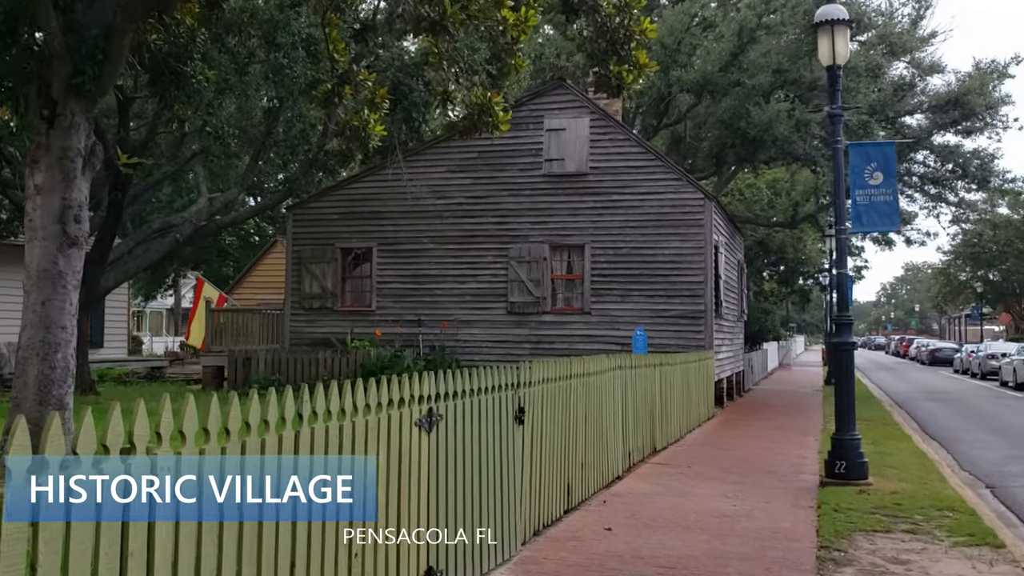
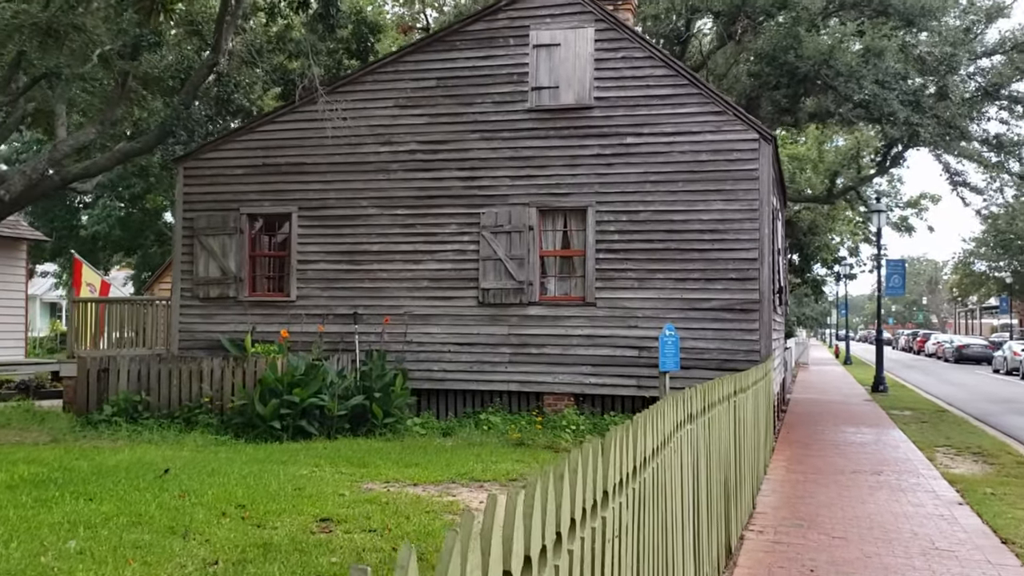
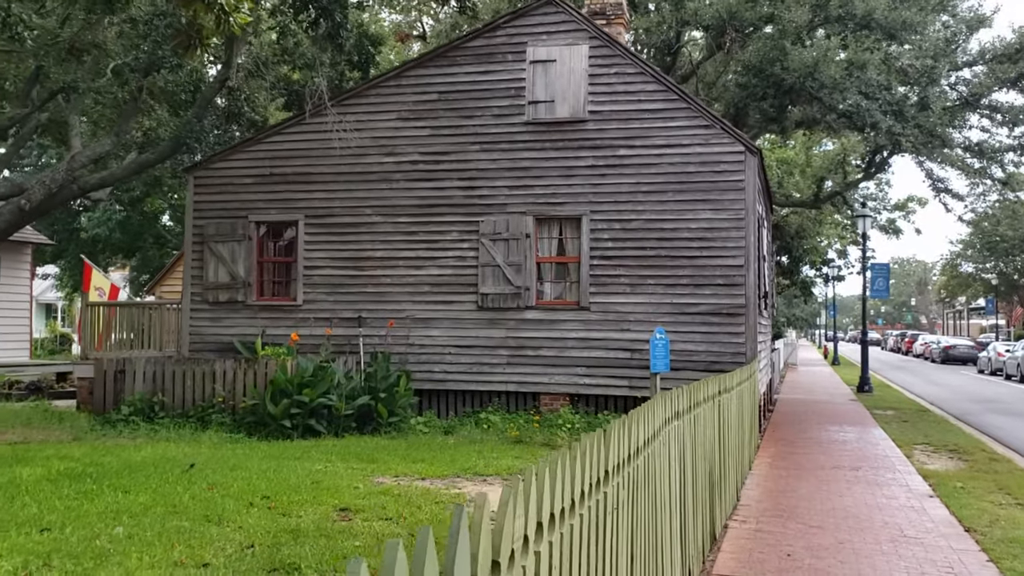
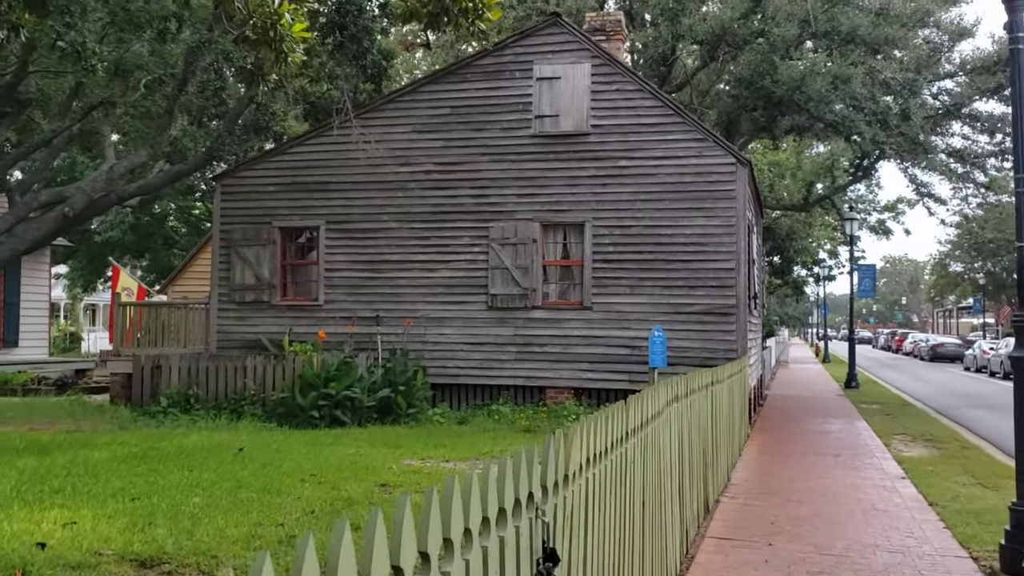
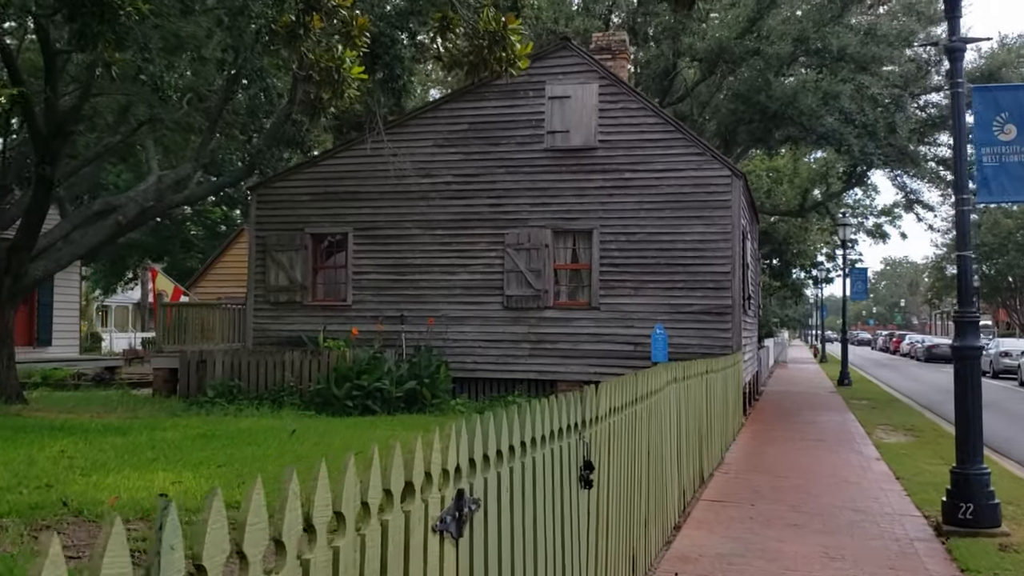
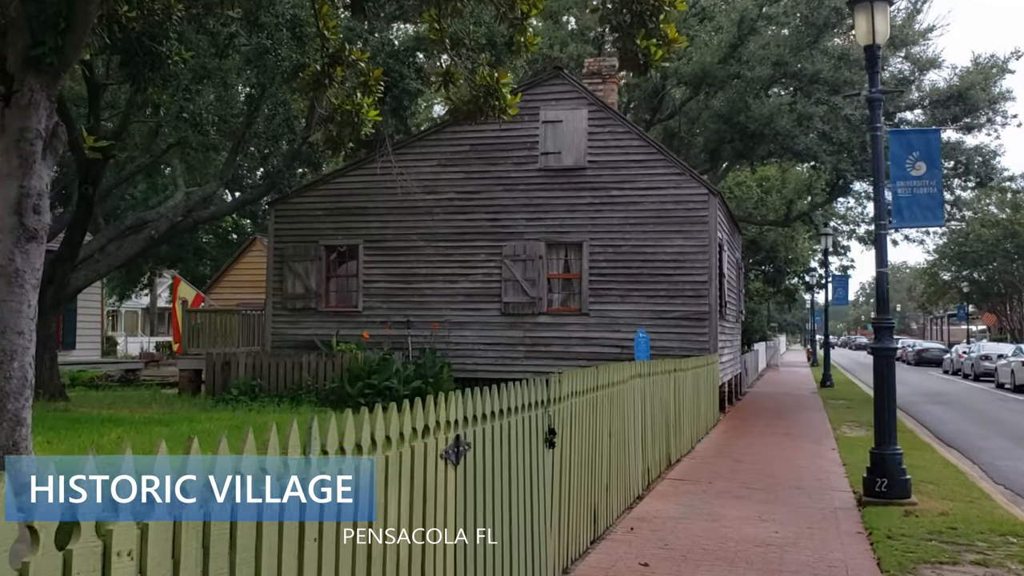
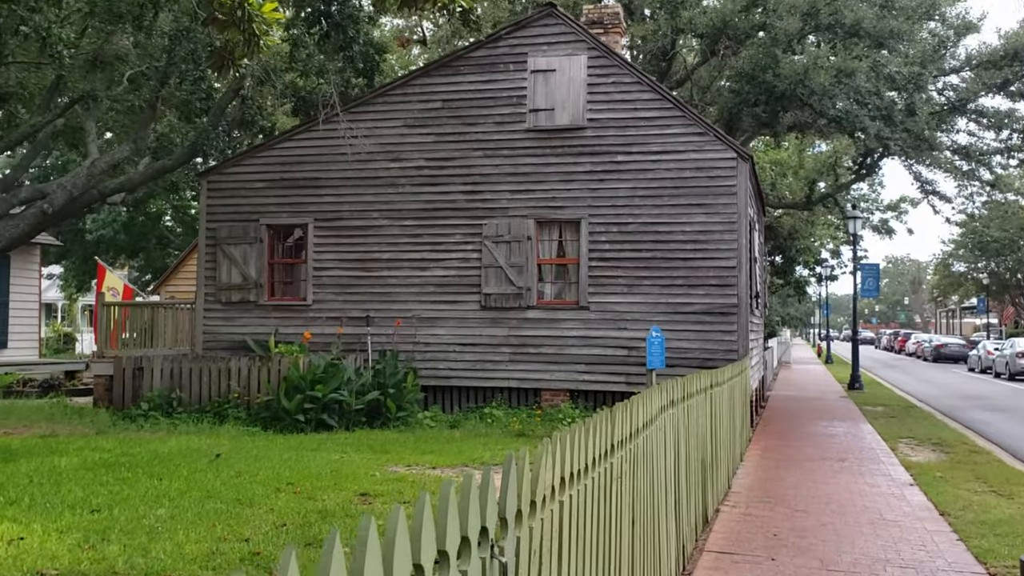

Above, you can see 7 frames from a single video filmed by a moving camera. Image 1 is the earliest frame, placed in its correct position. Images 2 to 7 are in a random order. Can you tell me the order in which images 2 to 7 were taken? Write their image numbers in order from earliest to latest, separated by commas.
6, 5, 4, 7, 3, 2
